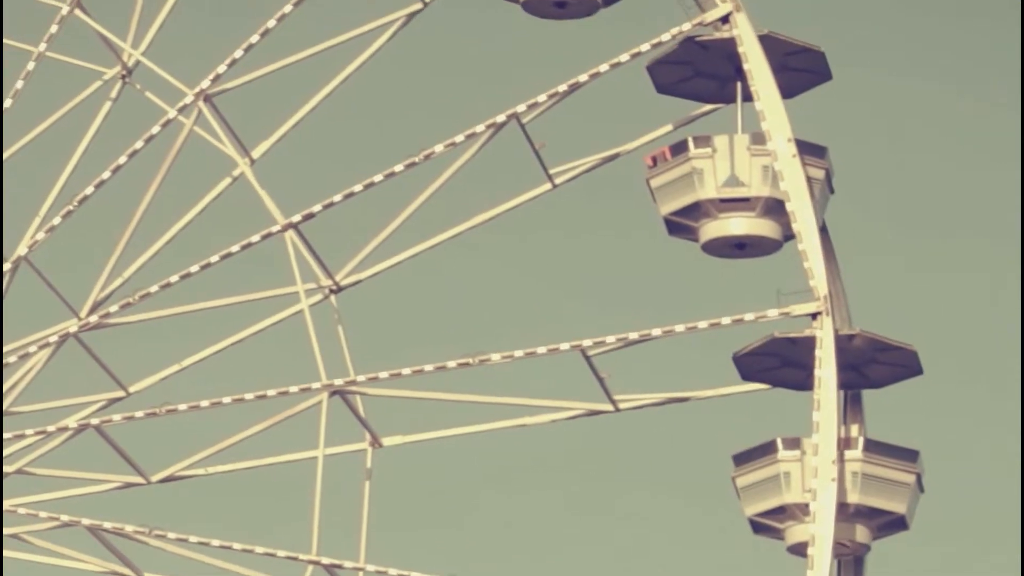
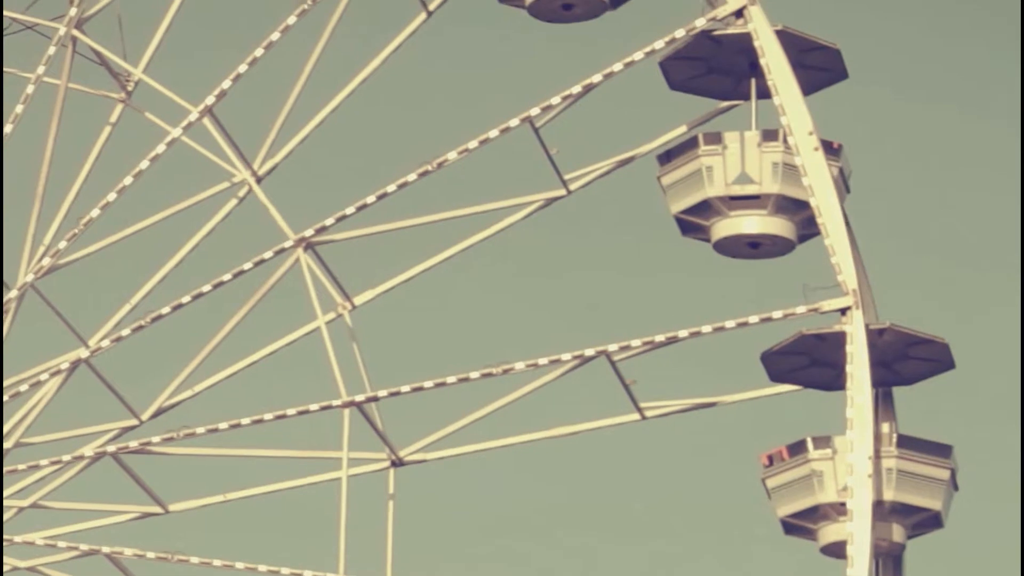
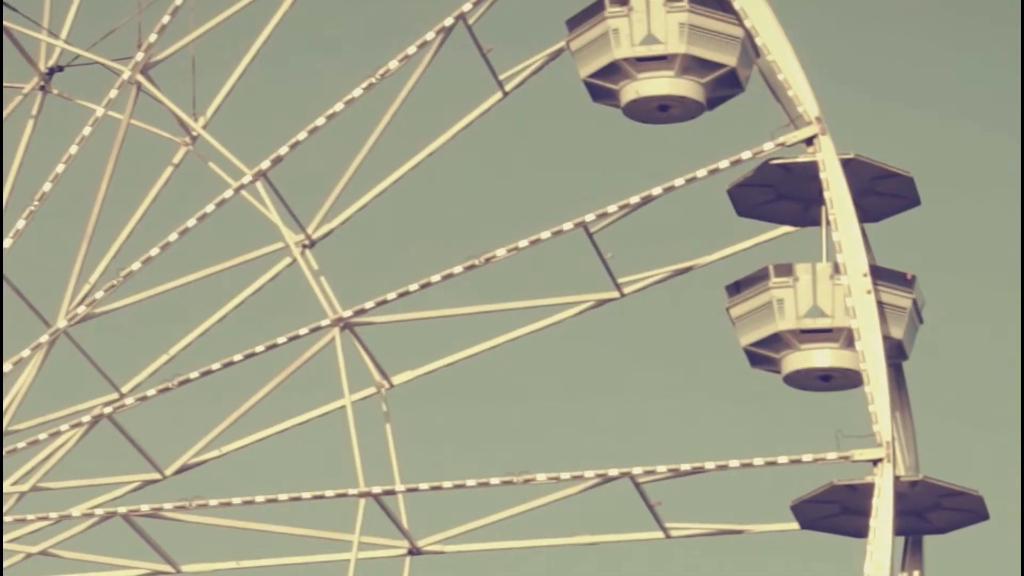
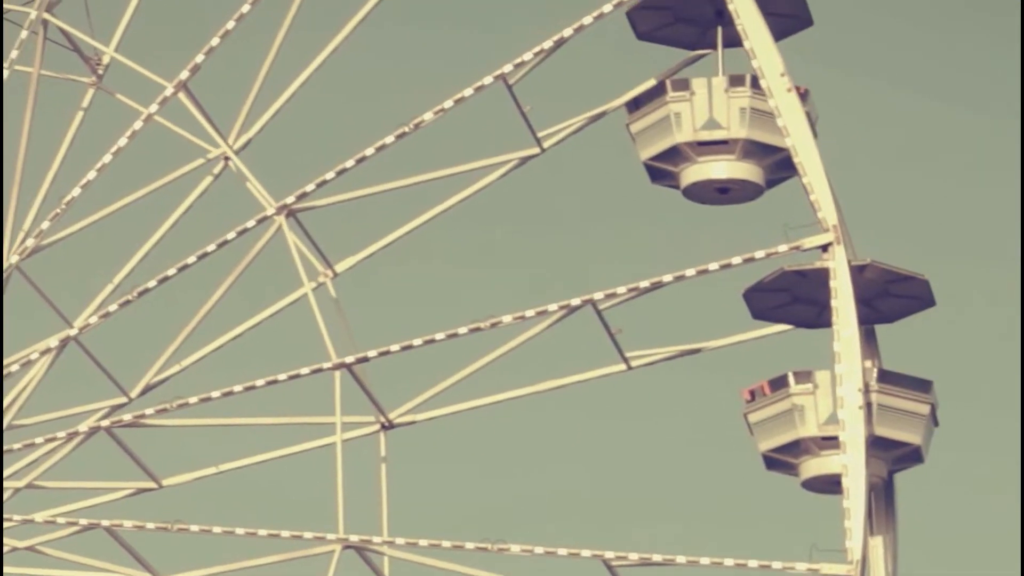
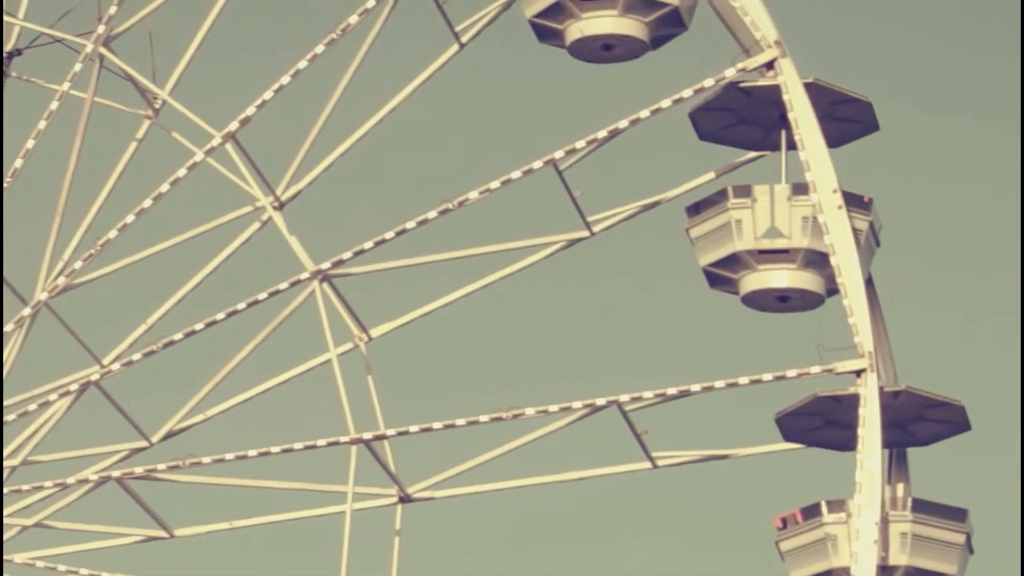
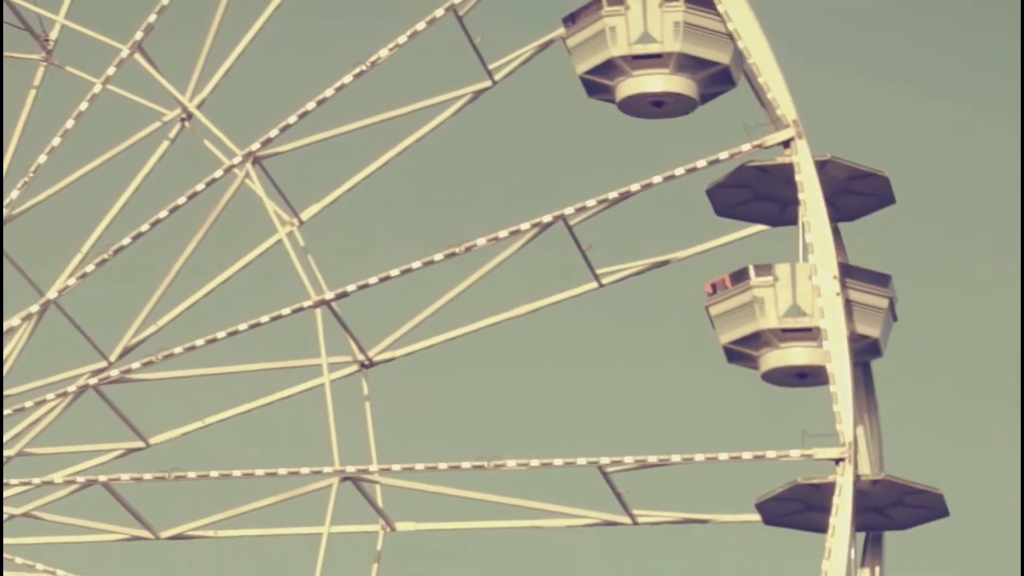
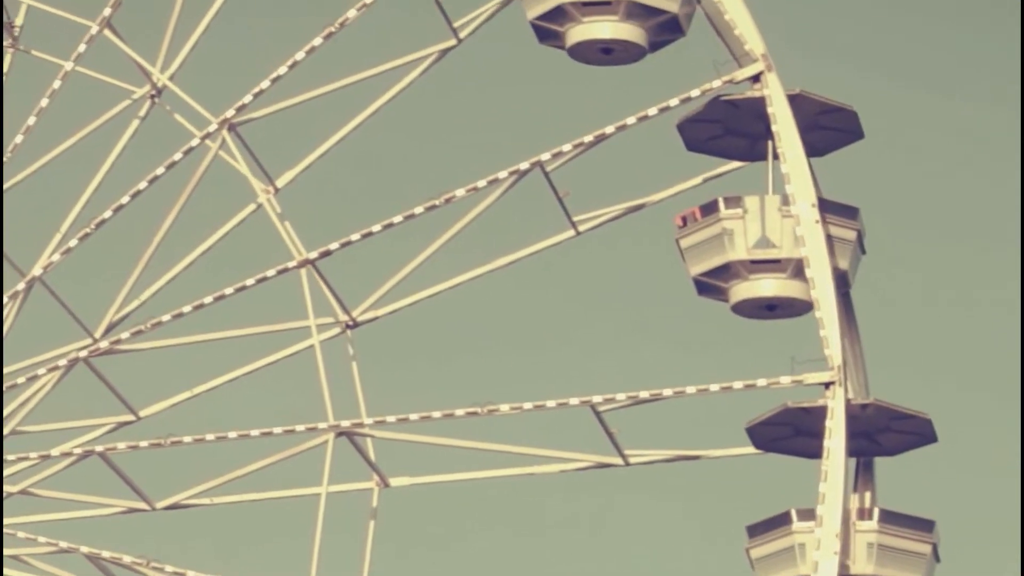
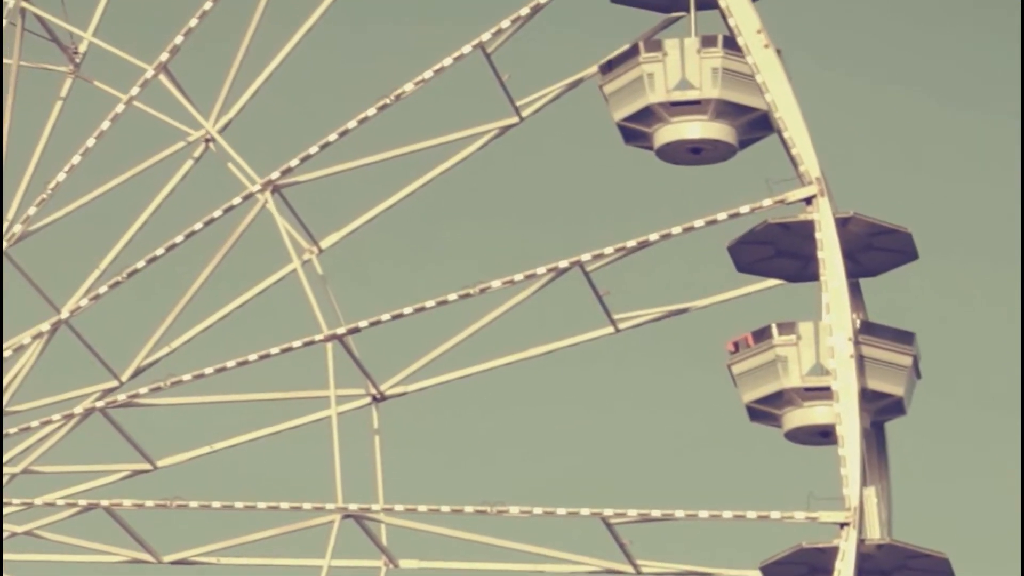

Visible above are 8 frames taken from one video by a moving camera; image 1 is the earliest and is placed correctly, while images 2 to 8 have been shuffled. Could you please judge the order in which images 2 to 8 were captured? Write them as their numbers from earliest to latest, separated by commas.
7, 6, 8, 4, 2, 5, 3
